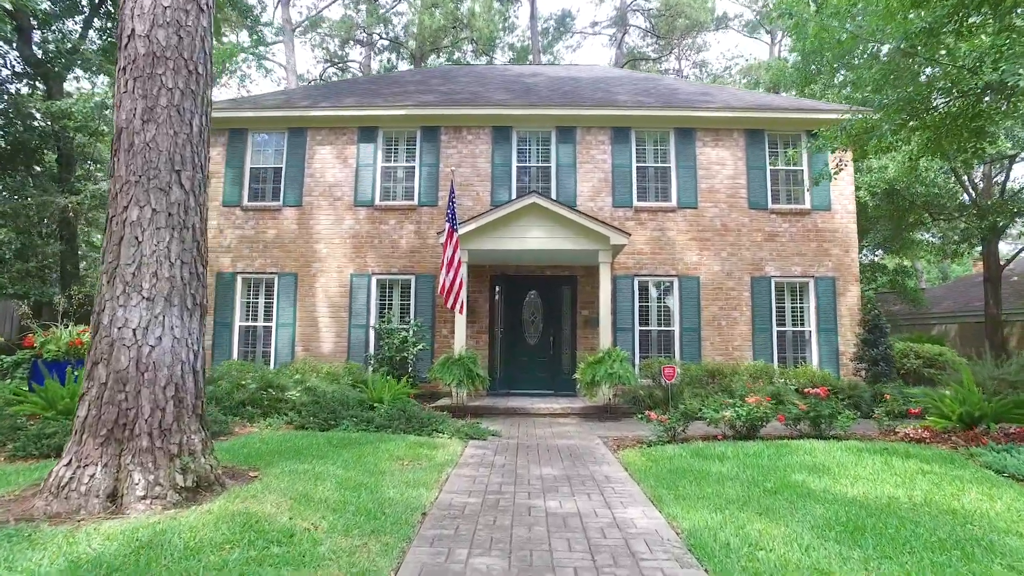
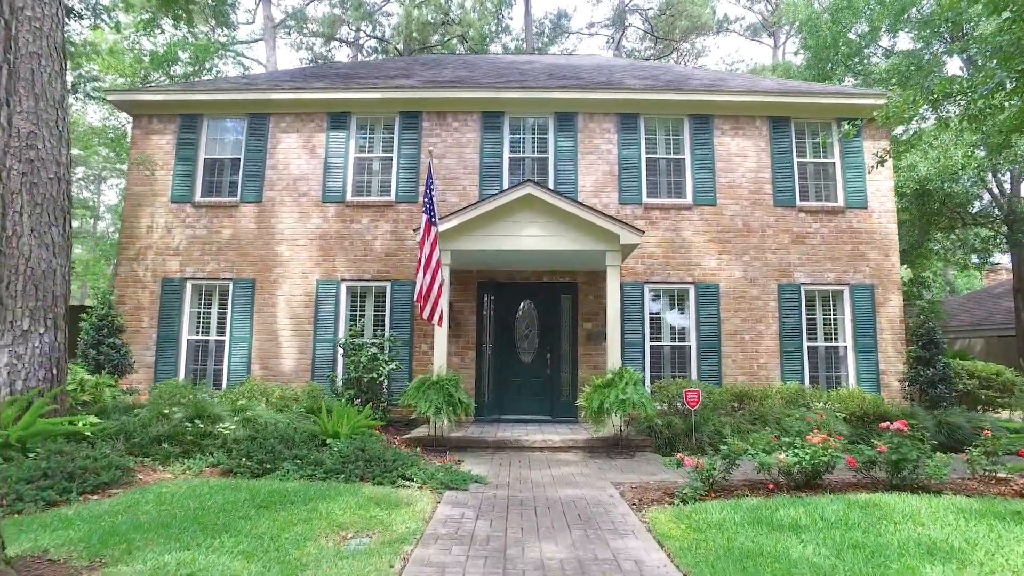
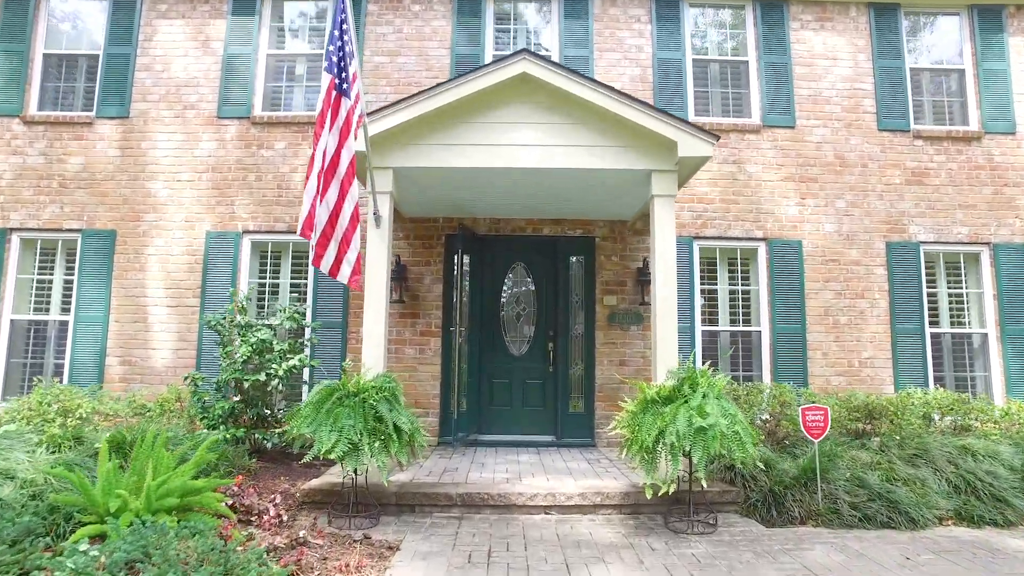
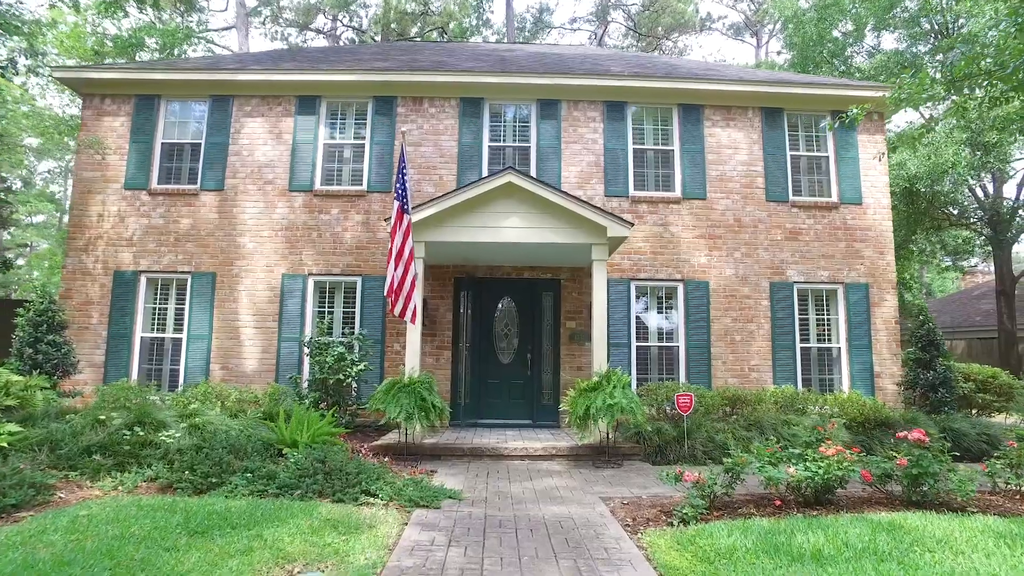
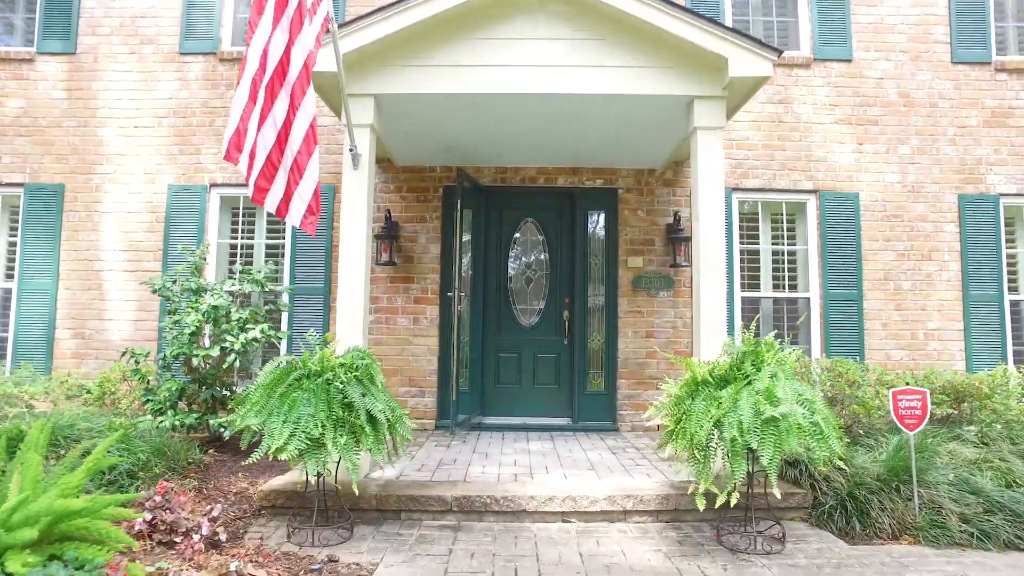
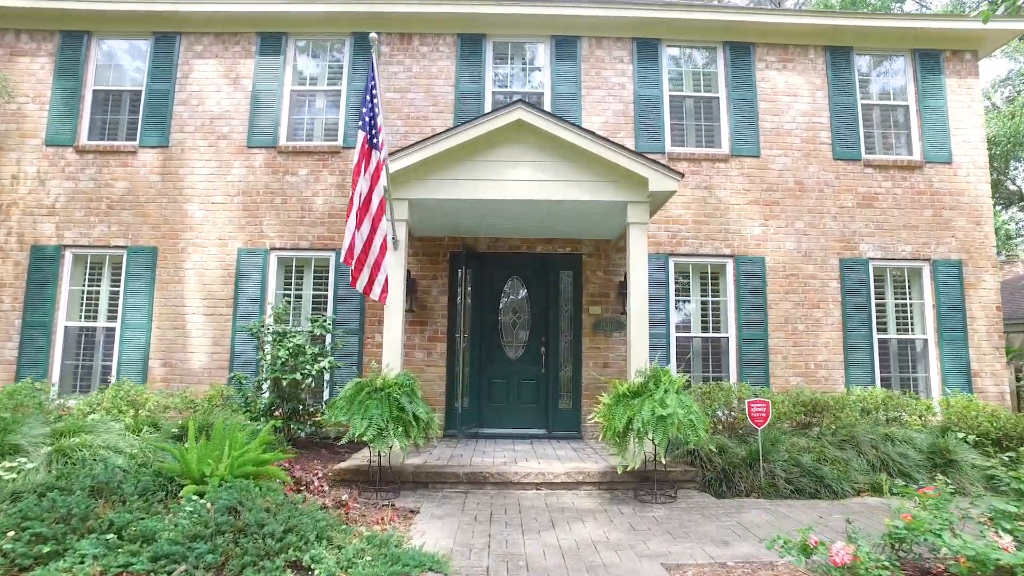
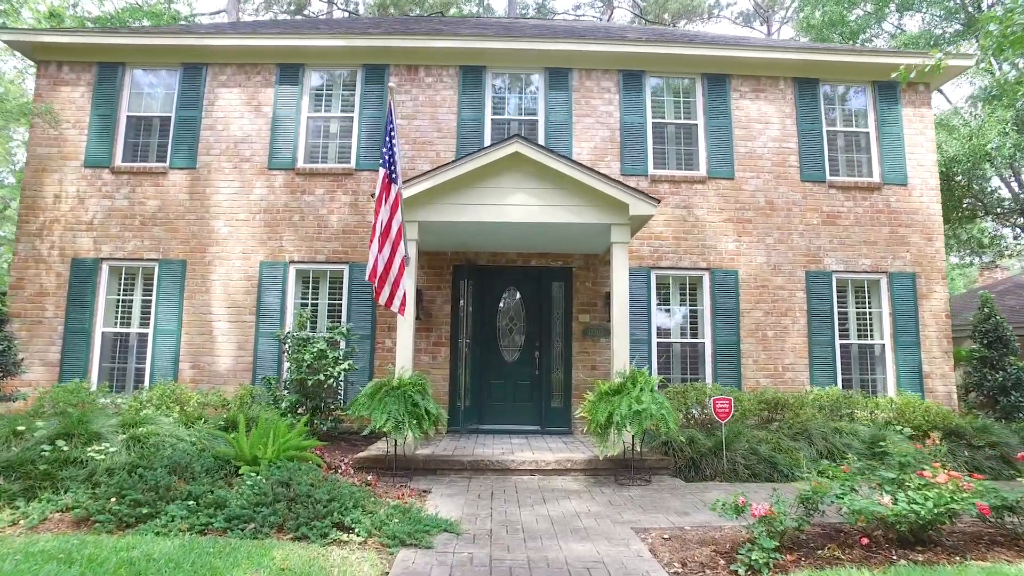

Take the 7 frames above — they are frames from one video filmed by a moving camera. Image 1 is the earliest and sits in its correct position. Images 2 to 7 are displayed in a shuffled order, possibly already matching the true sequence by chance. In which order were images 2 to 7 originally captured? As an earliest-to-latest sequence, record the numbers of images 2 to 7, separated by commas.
2, 4, 7, 6, 3, 5
